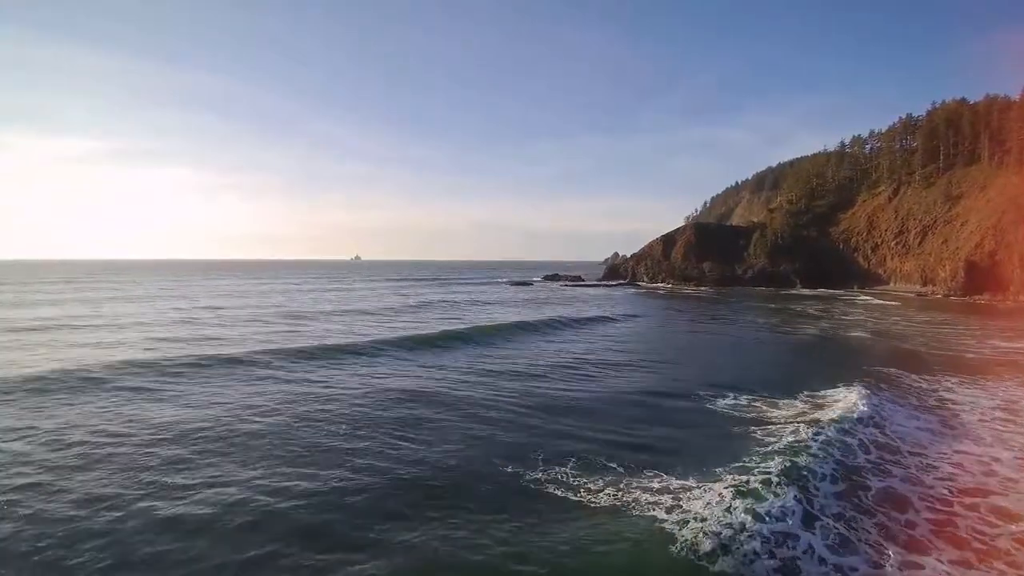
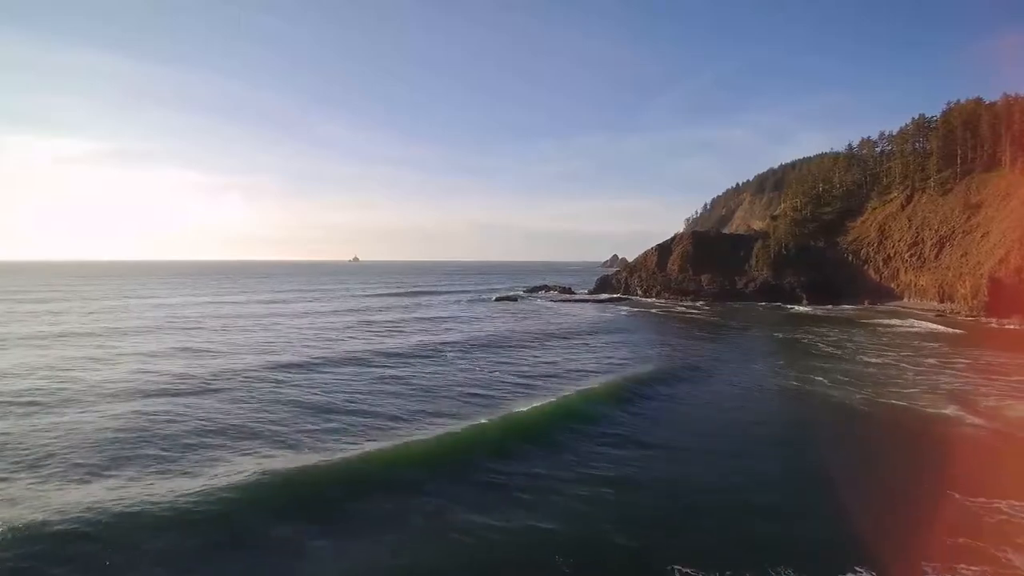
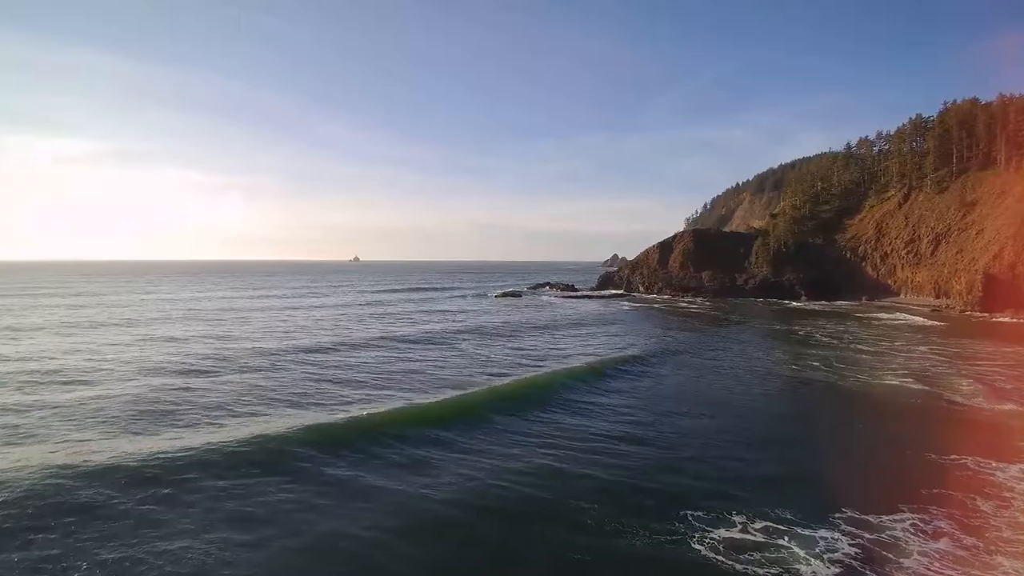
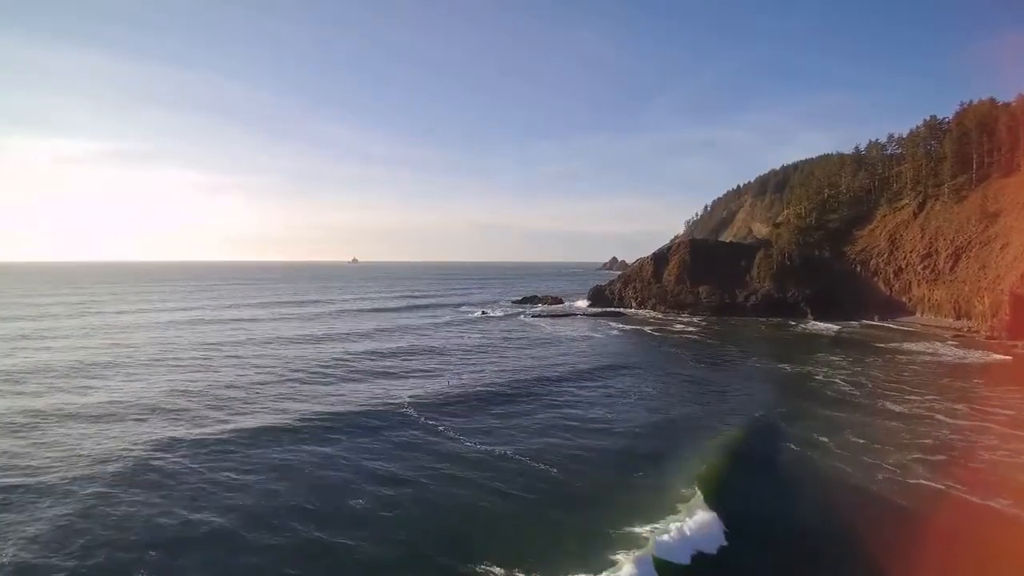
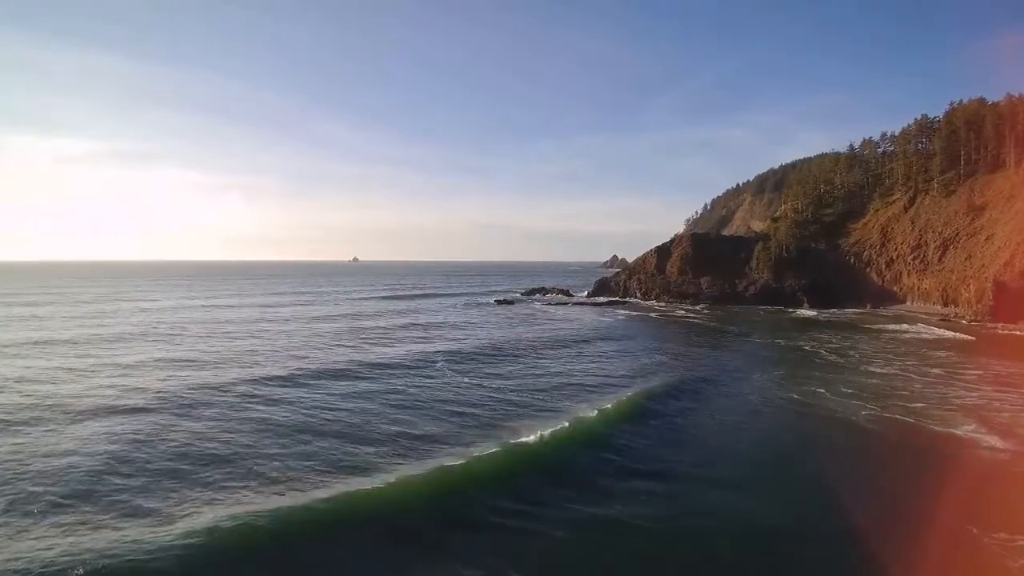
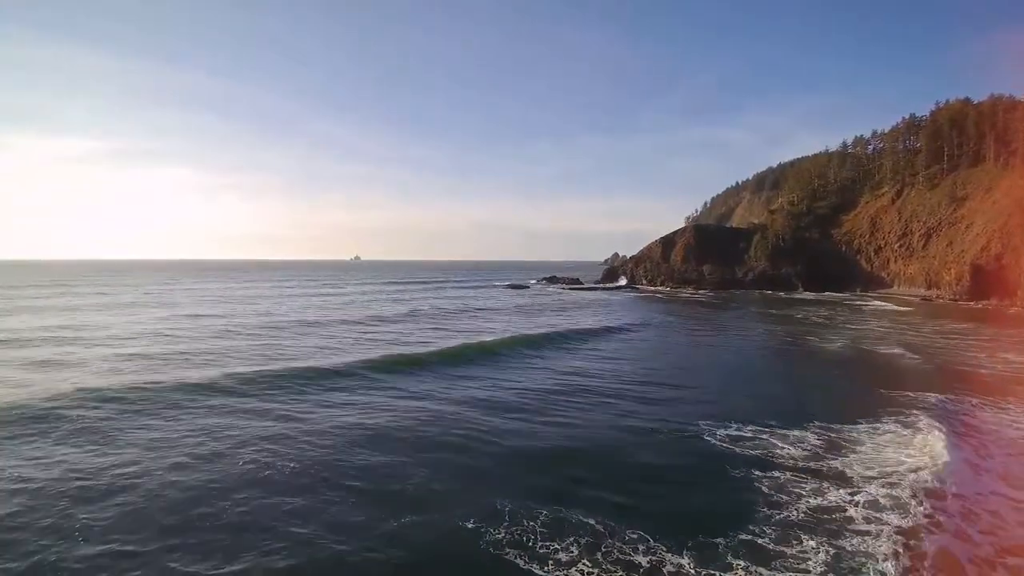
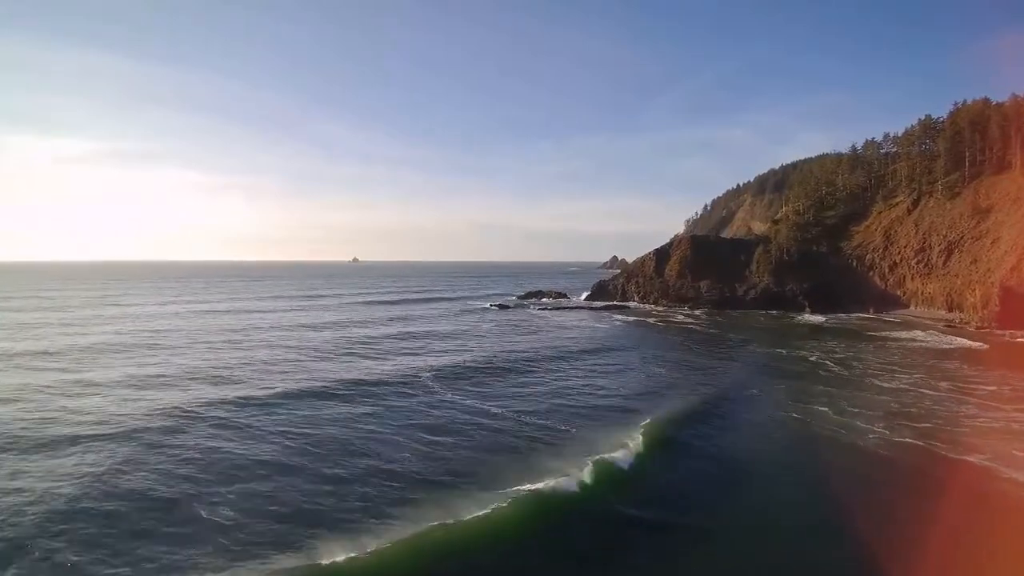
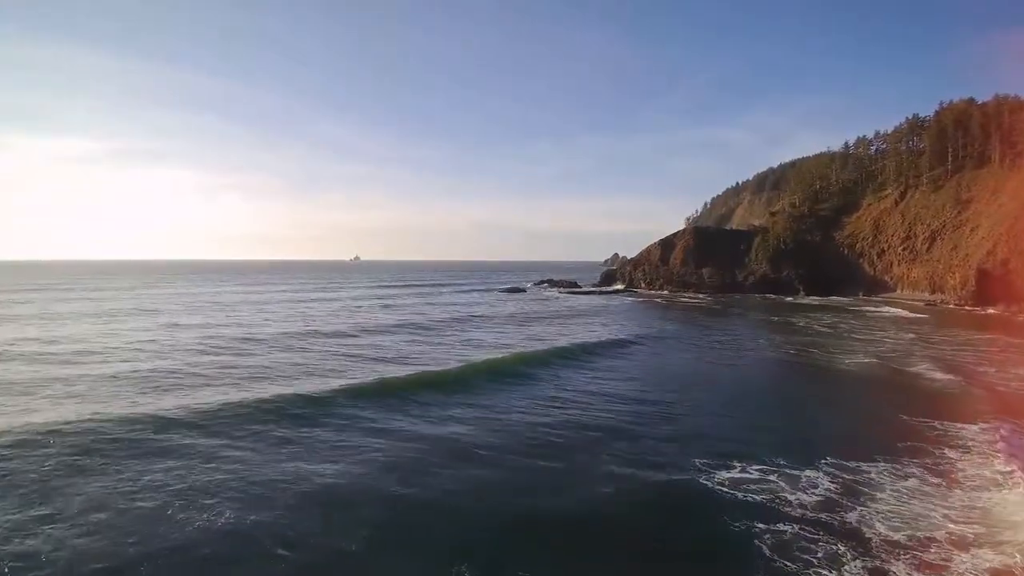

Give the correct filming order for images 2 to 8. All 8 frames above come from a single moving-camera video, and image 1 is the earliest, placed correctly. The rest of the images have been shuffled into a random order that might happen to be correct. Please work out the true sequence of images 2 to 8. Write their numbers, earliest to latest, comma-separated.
6, 8, 3, 2, 5, 7, 4
